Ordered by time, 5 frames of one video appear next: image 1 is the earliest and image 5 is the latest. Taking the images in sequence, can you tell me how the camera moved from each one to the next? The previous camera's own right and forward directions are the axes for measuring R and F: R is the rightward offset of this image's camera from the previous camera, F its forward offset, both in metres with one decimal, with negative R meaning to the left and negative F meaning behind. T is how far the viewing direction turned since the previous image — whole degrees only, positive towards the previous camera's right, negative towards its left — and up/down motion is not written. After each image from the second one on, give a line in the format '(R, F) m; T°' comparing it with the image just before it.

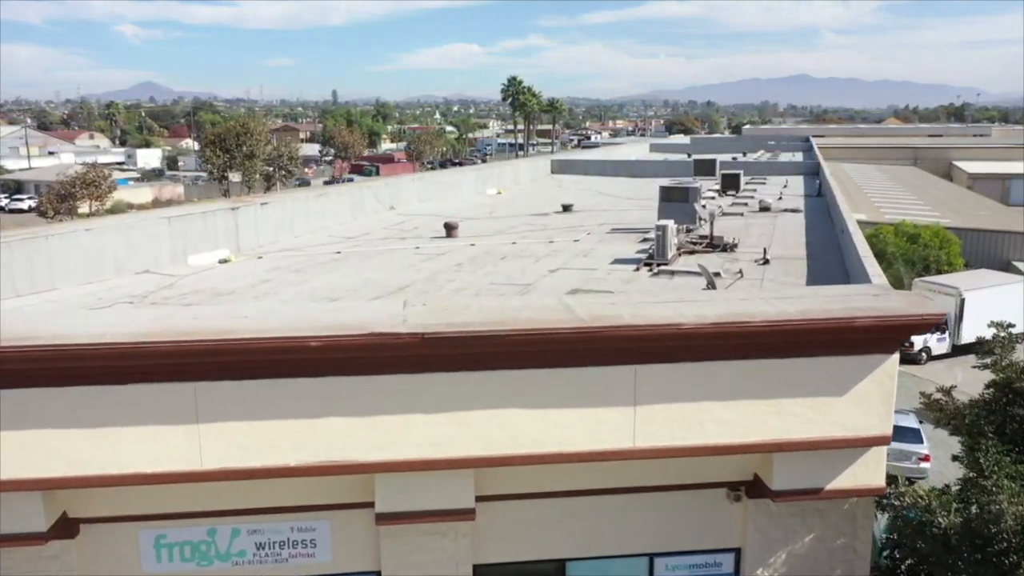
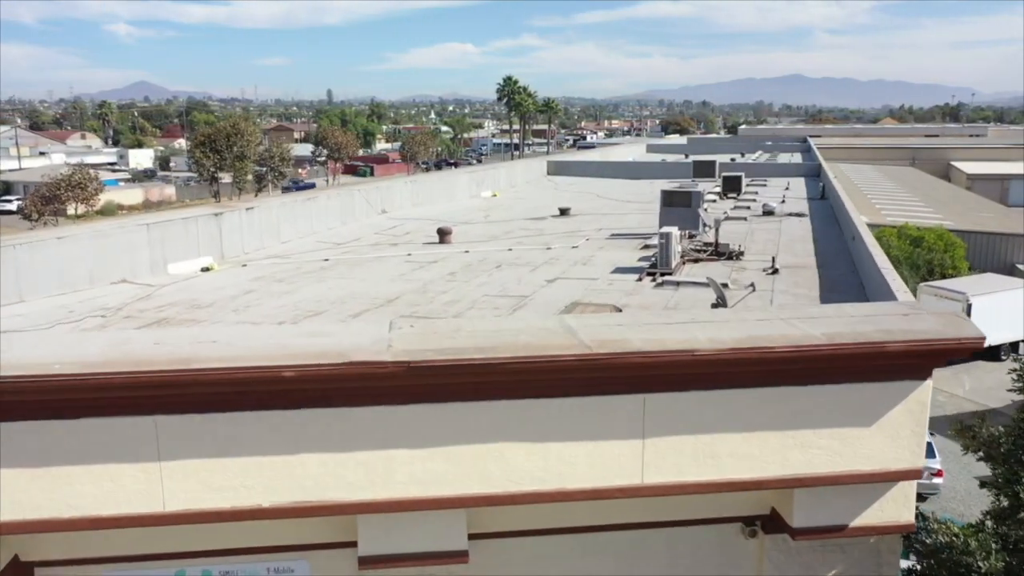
(0.0, +0.8) m; 0°
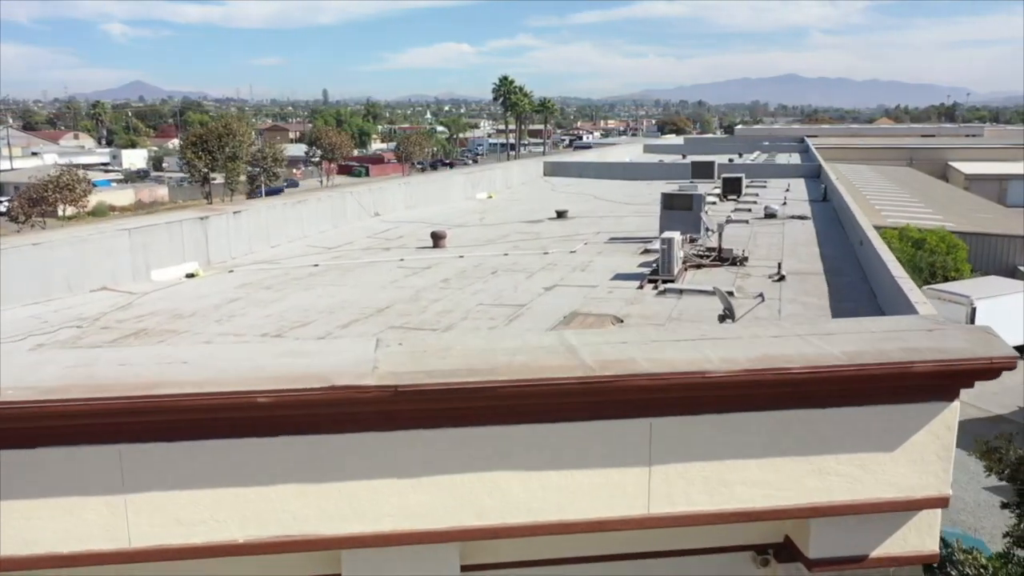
(0.0, +0.6) m; 0°
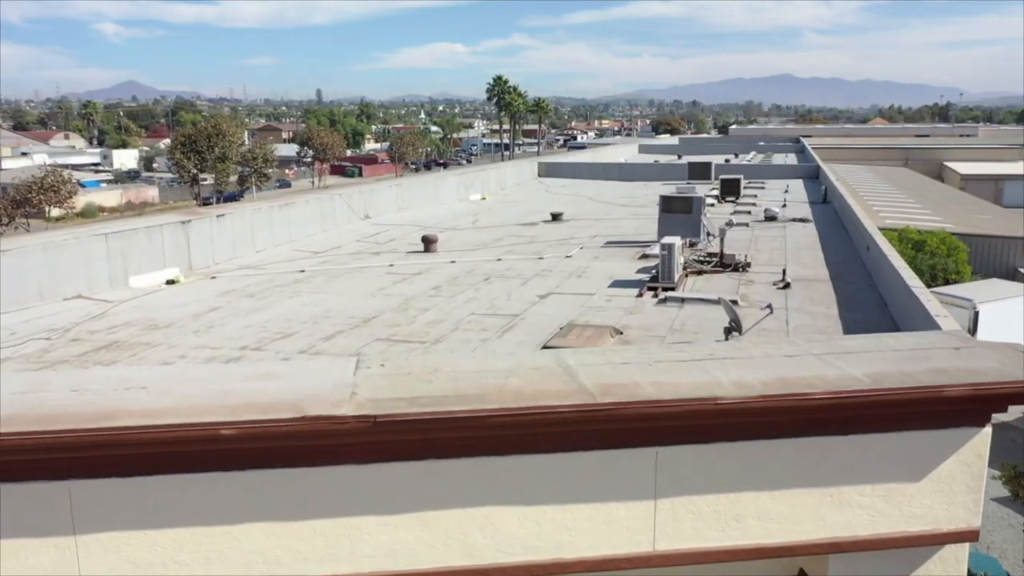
(0.0, +0.6) m; 0°
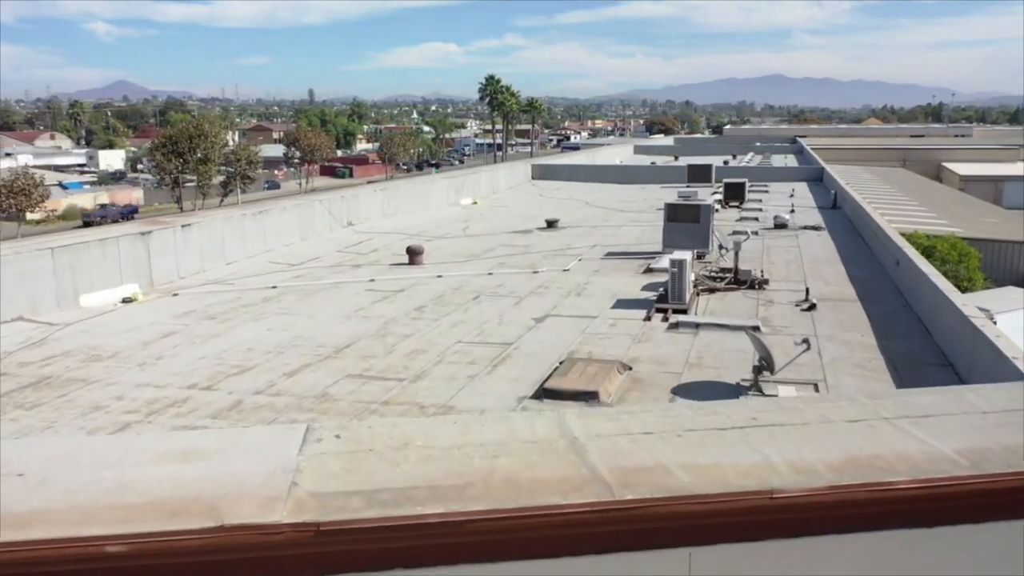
(0.0, +1.4) m; 0°
